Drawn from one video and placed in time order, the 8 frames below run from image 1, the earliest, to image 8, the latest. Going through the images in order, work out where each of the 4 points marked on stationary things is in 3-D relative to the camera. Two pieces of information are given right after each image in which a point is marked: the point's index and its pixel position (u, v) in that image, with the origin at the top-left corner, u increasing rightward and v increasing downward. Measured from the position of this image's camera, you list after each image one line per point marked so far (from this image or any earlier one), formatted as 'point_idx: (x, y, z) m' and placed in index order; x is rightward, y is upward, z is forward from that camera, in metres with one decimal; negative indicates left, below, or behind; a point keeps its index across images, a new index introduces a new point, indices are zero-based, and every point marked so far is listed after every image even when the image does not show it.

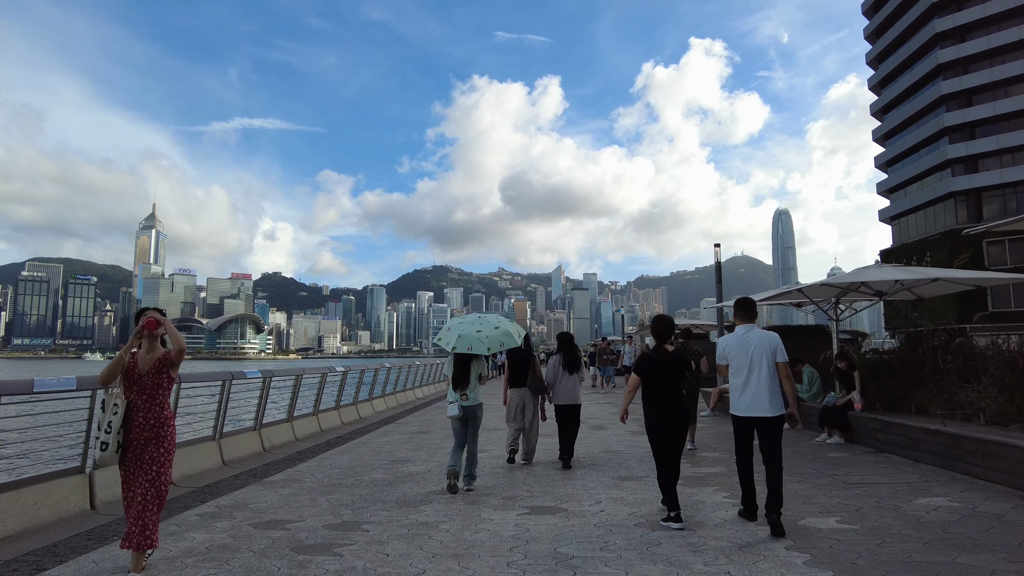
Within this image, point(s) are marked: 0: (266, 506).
0: (-2.0, -1.7, +5.2) m
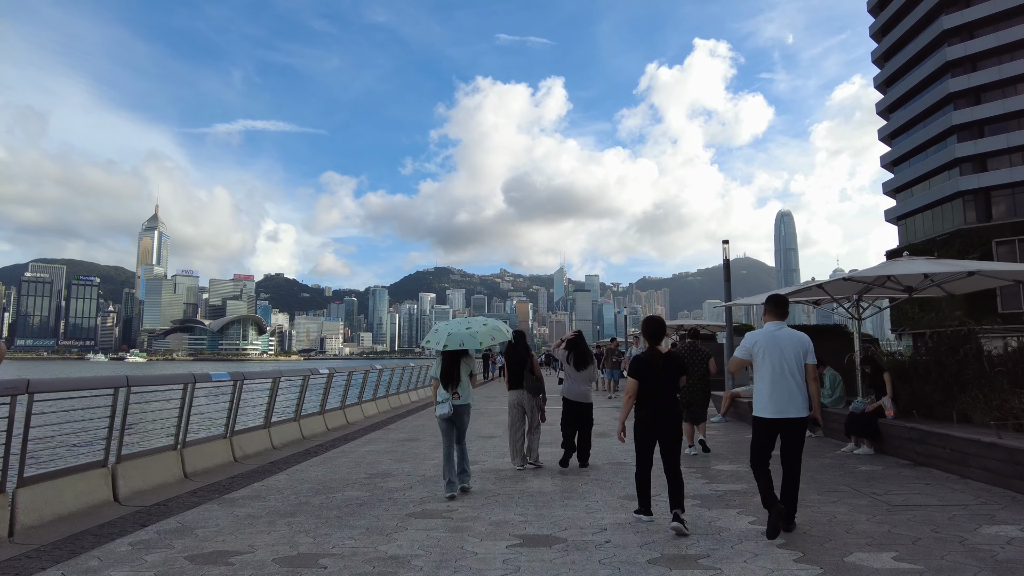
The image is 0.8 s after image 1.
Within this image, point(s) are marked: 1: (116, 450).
0: (-2.0, -1.7, +4.4) m
1: (-3.5, -1.4, +5.8) m
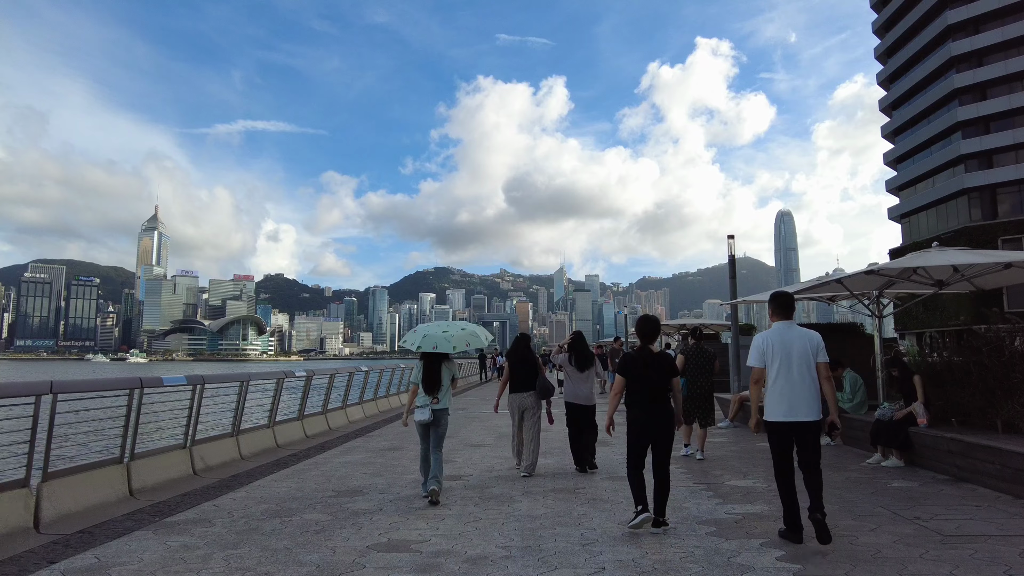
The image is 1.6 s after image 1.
0: (-2.1, -1.6, +3.7) m
1: (-3.6, -1.4, +5.0) m
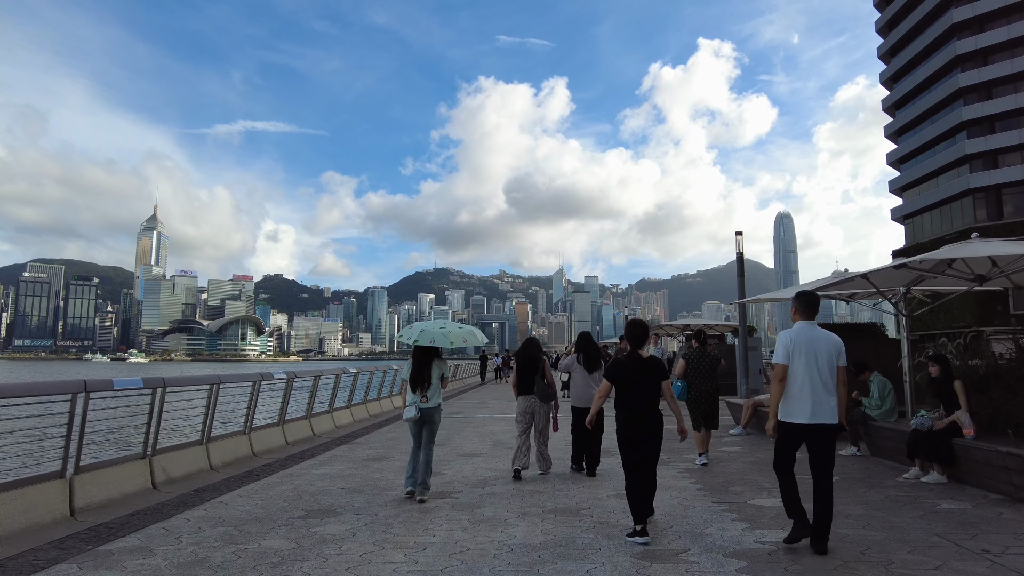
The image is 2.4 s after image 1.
0: (-2.2, -1.7, +4.2) m
1: (-3.7, -1.5, +5.5) m
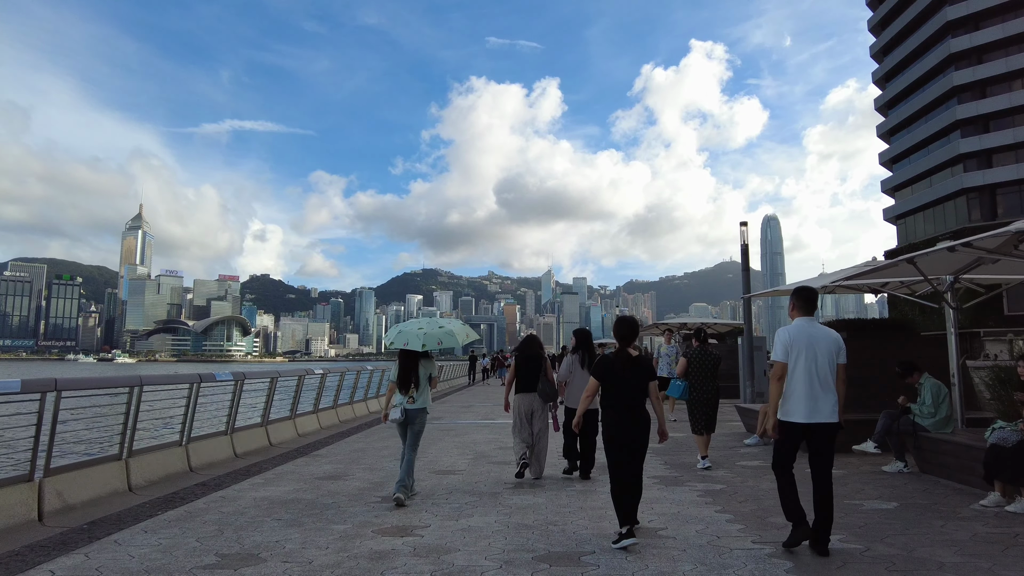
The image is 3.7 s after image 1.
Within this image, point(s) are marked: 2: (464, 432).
0: (-2.0, -1.6, +4.3) m
1: (-3.5, -1.4, +5.6) m
2: (-1.0, -2.9, +12.9) m
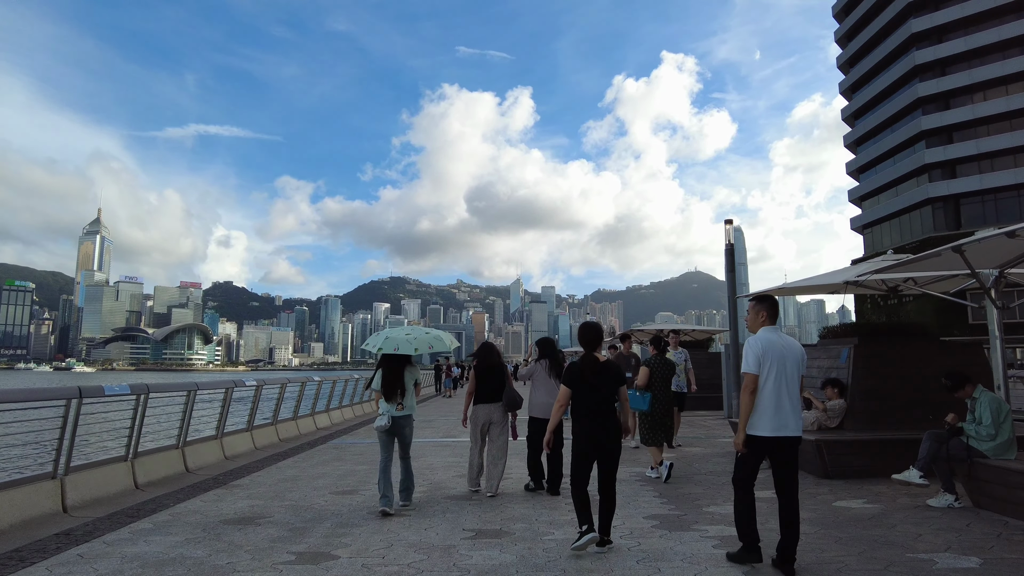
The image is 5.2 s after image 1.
0: (-2.2, -1.5, +2.7) m
1: (-3.7, -1.2, +3.9) m
2: (-1.6, -2.9, +11.3) m
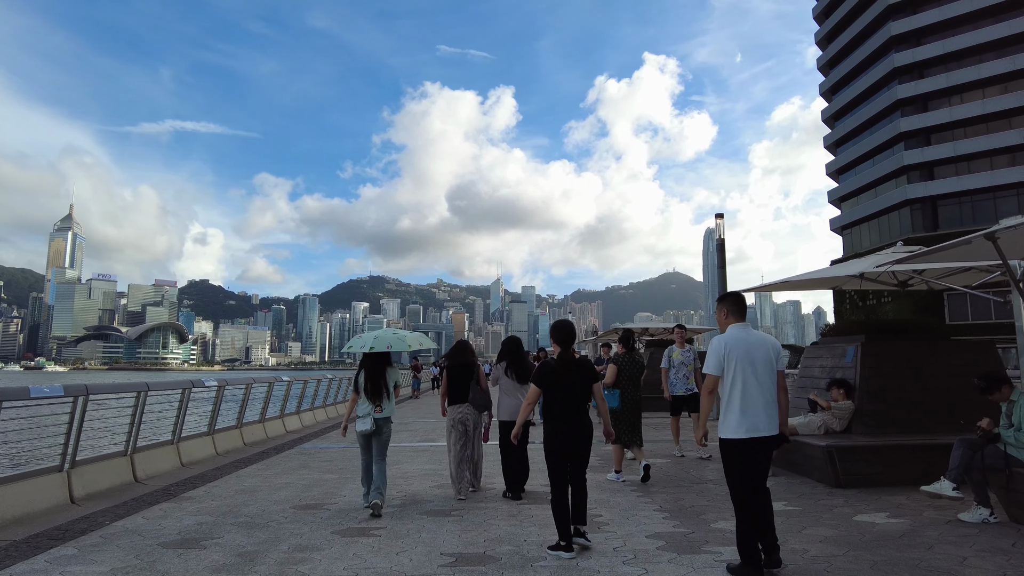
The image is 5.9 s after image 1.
0: (-2.1, -1.4, +2.0) m
1: (-3.8, -1.2, +3.2) m
2: (-1.8, -2.8, +10.7) m
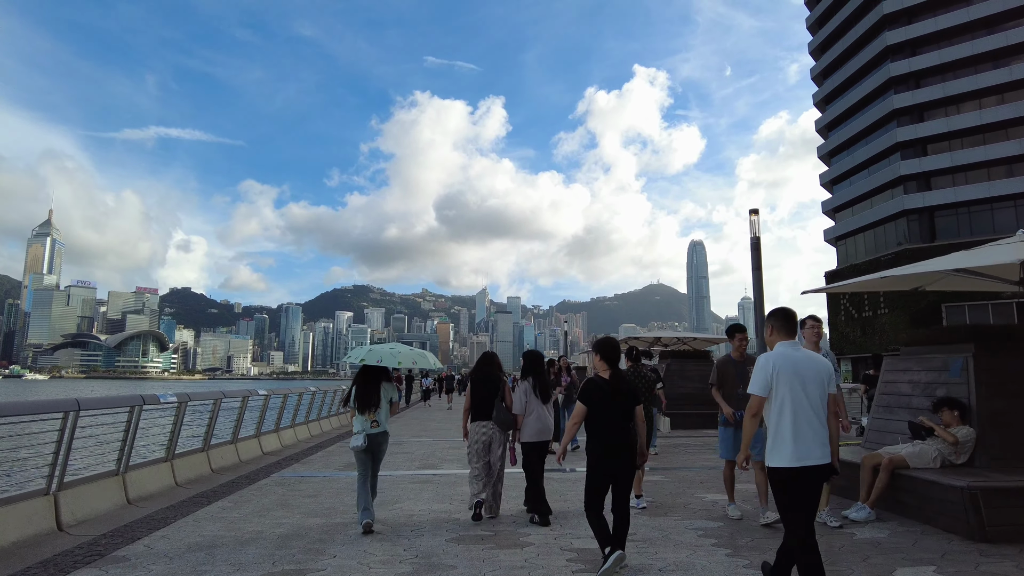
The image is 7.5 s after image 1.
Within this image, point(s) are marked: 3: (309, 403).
0: (-1.6, -1.4, +1.0) m
1: (-3.2, -1.2, +2.1) m
2: (-1.5, -3.0, +9.6) m
3: (-5.9, -3.6, +19.8) m
